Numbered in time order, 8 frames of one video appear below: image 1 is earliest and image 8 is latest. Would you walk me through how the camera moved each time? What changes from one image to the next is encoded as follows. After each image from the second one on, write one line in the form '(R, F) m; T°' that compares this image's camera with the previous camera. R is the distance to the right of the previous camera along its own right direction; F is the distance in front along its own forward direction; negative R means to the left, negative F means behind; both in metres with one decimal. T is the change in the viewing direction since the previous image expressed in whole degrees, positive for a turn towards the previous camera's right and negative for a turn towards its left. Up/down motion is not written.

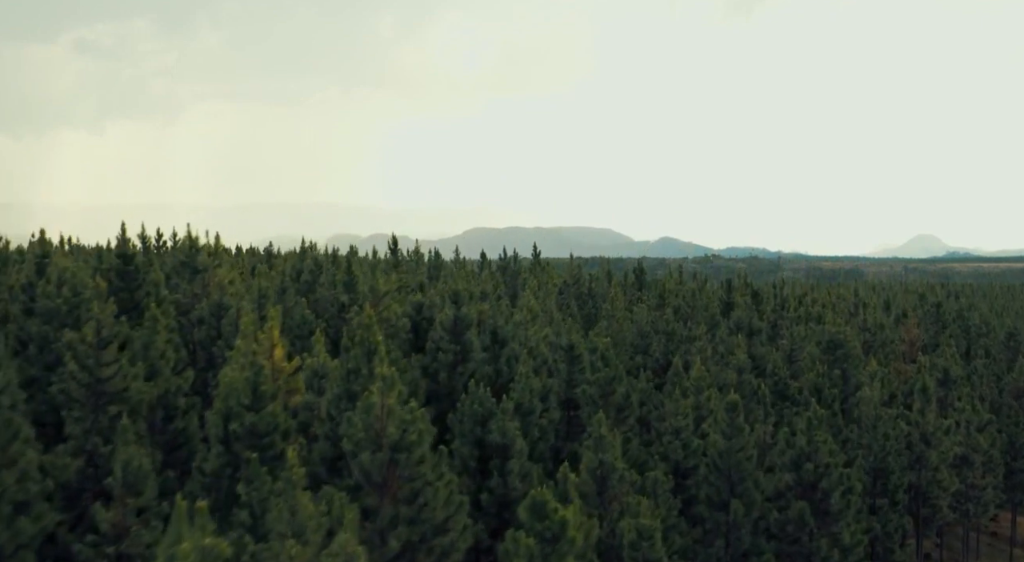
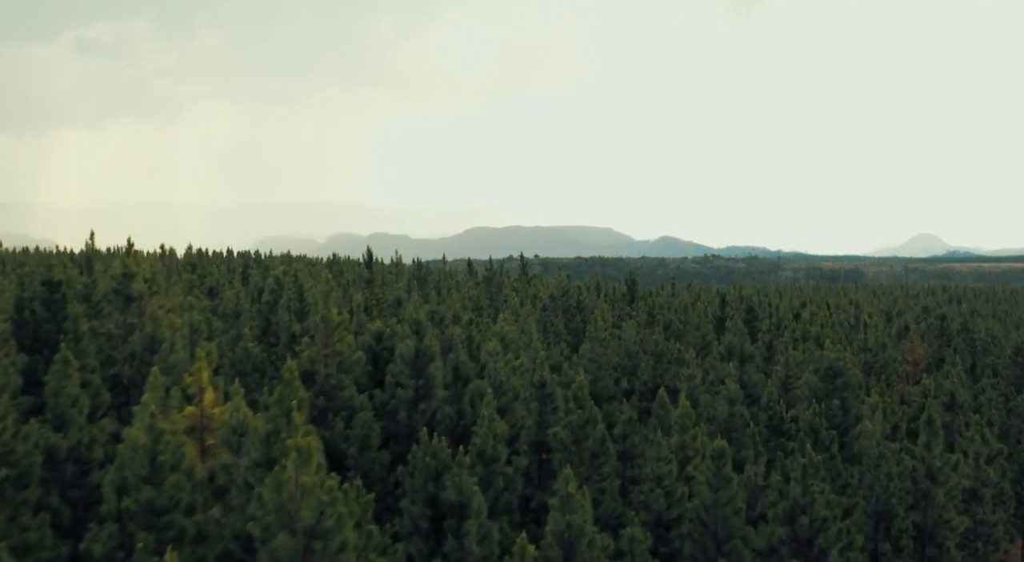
(+1.2, +2.5) m; 0°
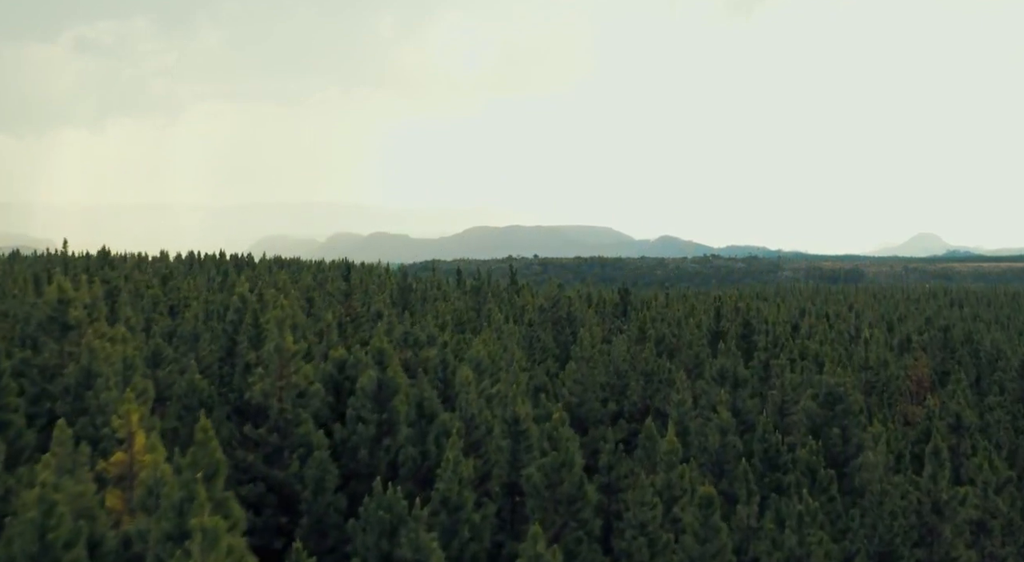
(+0.9, +2.0) m; 0°
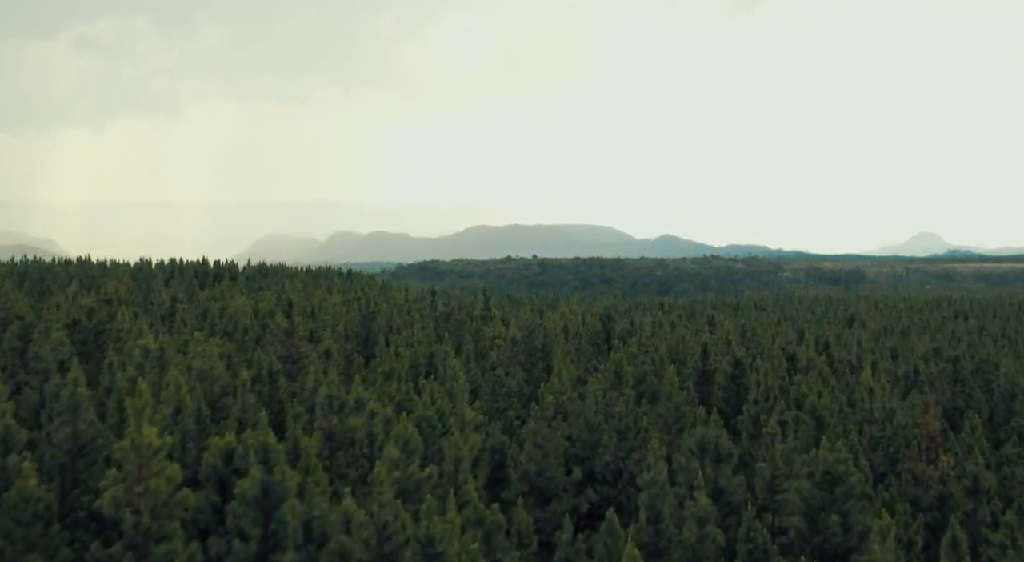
(+2.1, +4.6) m; 0°
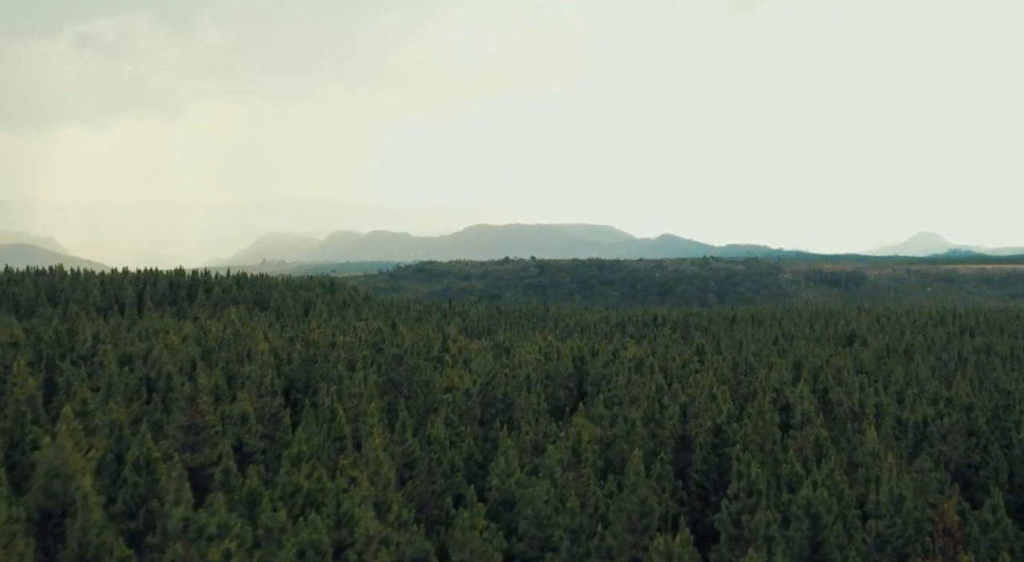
(+2.7, +5.8) m; 0°
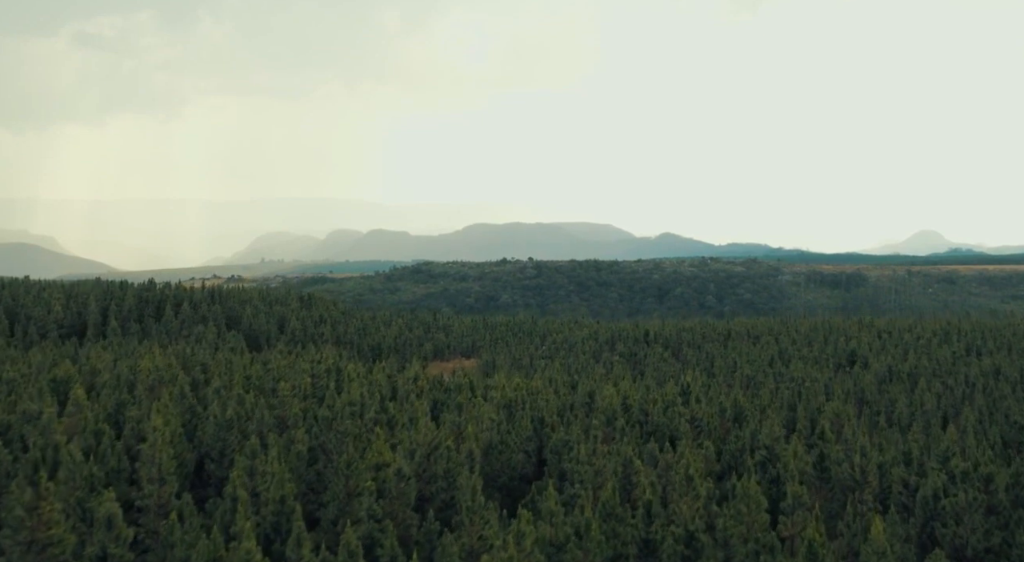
(+3.1, +6.4) m; 0°
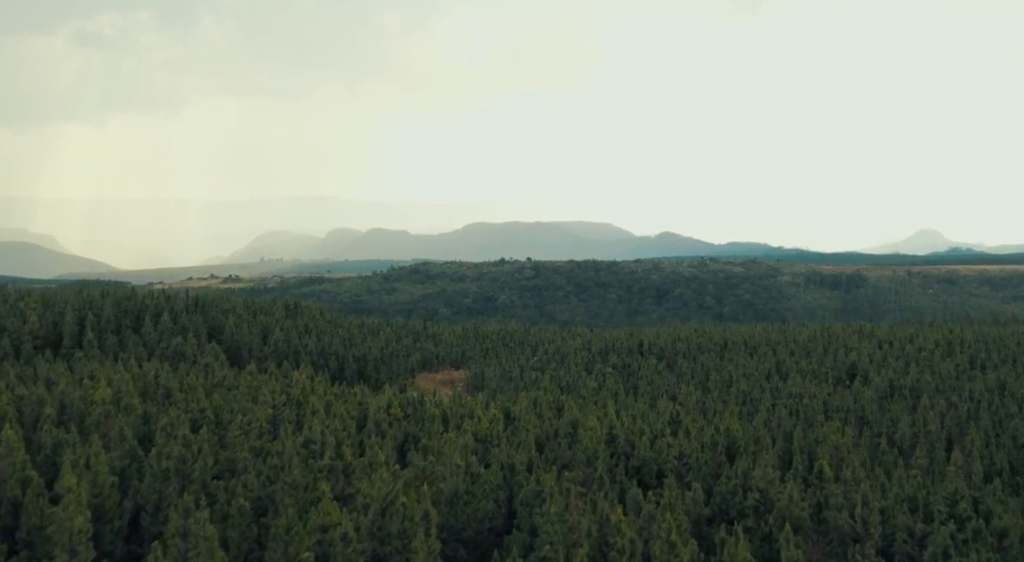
(+1.8, +3.8) m; 0°
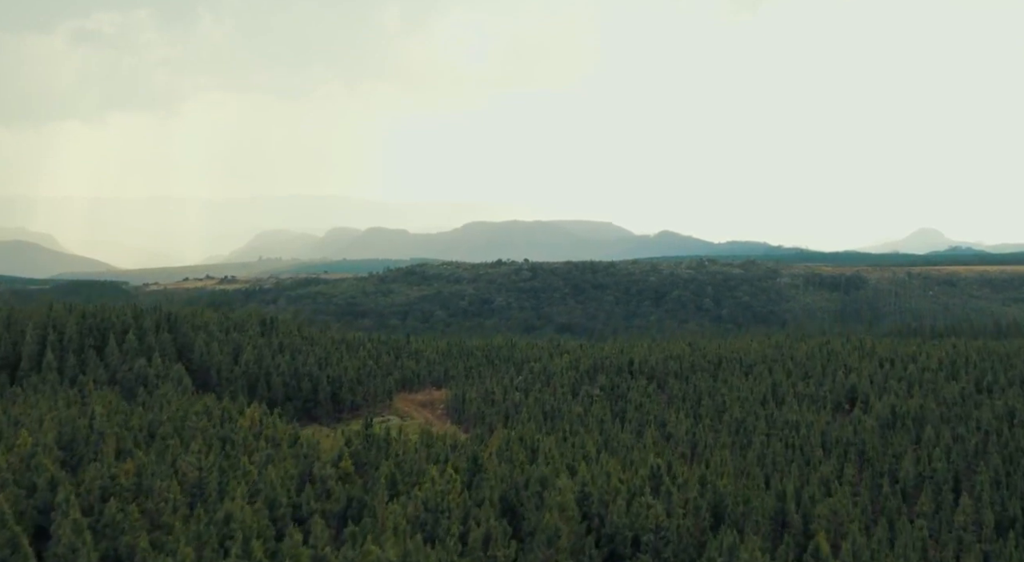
(+2.8, +5.9) m; 0°
